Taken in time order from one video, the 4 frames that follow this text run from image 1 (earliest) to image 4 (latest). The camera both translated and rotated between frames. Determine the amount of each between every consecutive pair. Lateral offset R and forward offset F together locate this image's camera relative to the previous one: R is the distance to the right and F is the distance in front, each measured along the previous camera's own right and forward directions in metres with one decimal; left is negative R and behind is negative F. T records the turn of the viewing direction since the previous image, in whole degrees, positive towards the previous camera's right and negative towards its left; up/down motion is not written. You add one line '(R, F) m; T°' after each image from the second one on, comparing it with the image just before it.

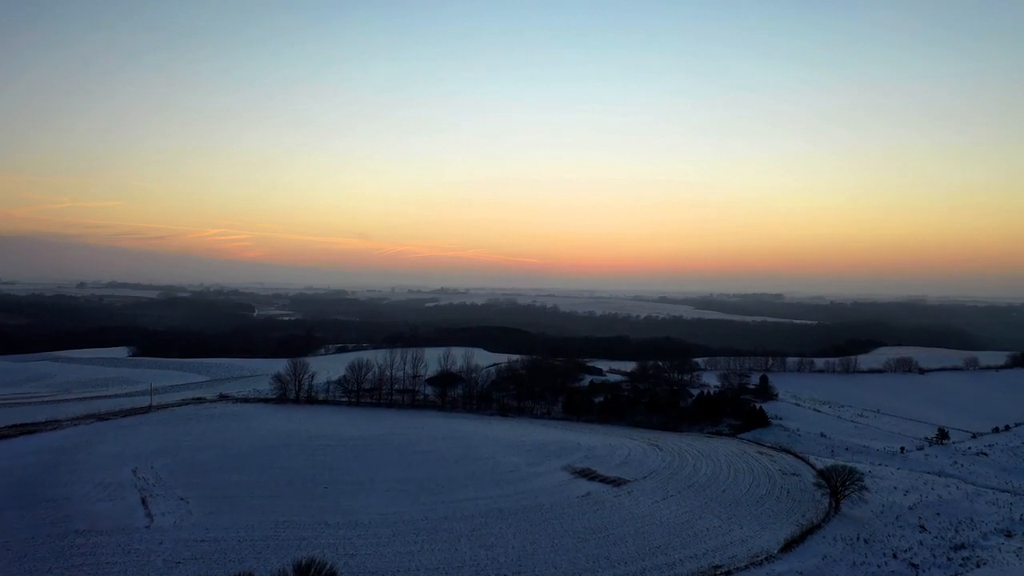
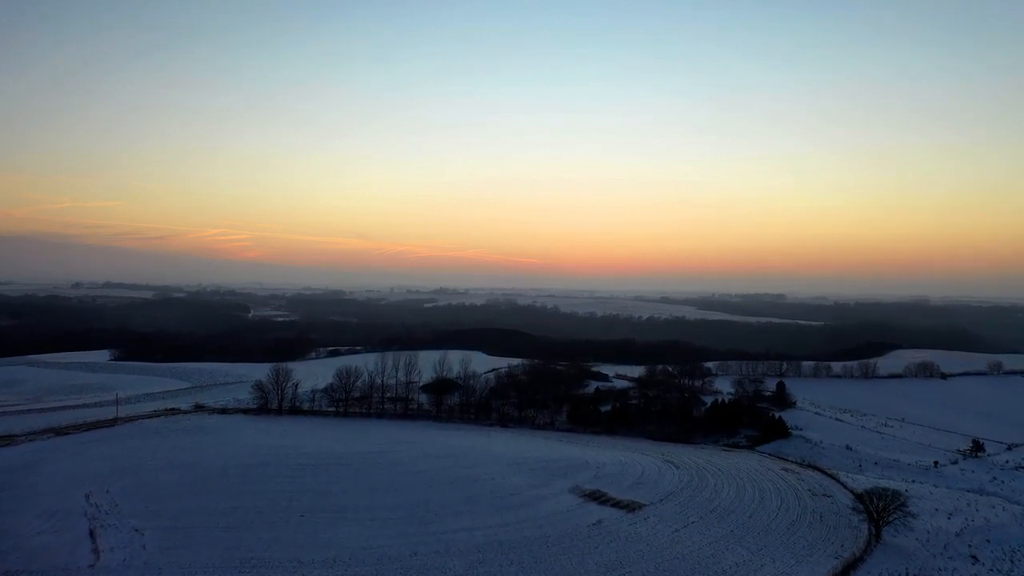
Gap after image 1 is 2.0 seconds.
(0.0, +2.1) m; 0°
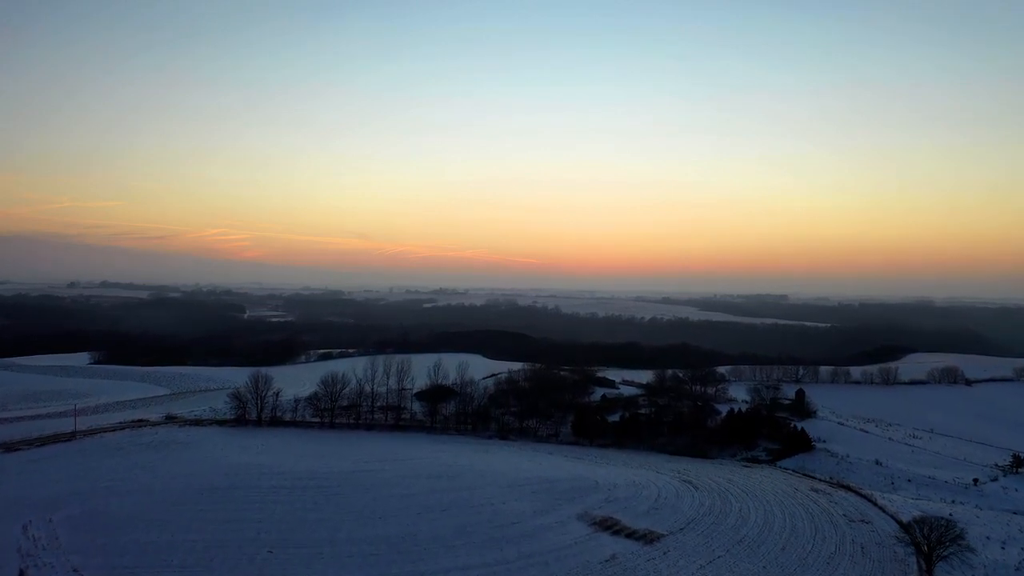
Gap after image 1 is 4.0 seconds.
(0.0, +2.1) m; 0°
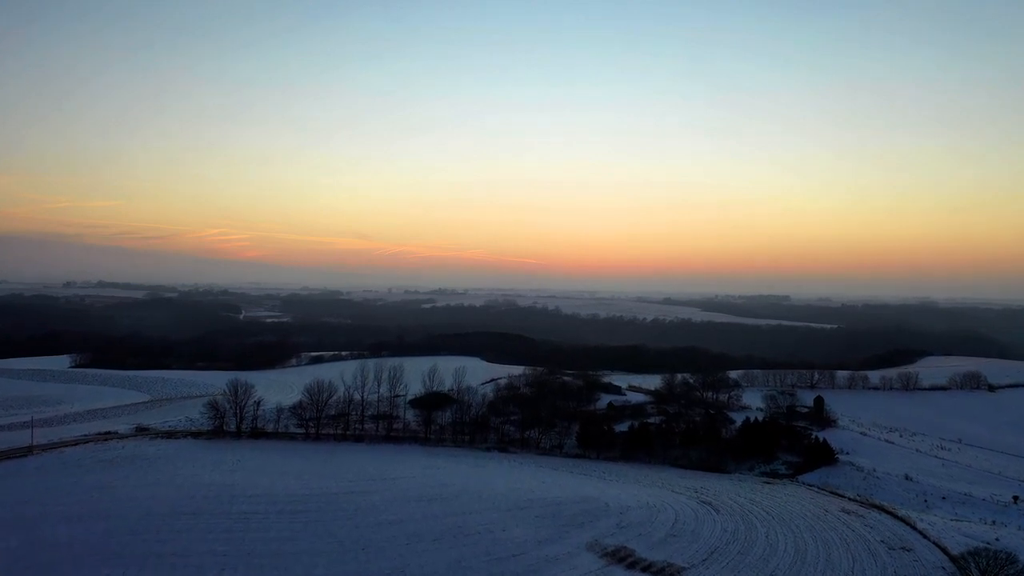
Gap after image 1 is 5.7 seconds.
(0.0, +1.8) m; 0°
